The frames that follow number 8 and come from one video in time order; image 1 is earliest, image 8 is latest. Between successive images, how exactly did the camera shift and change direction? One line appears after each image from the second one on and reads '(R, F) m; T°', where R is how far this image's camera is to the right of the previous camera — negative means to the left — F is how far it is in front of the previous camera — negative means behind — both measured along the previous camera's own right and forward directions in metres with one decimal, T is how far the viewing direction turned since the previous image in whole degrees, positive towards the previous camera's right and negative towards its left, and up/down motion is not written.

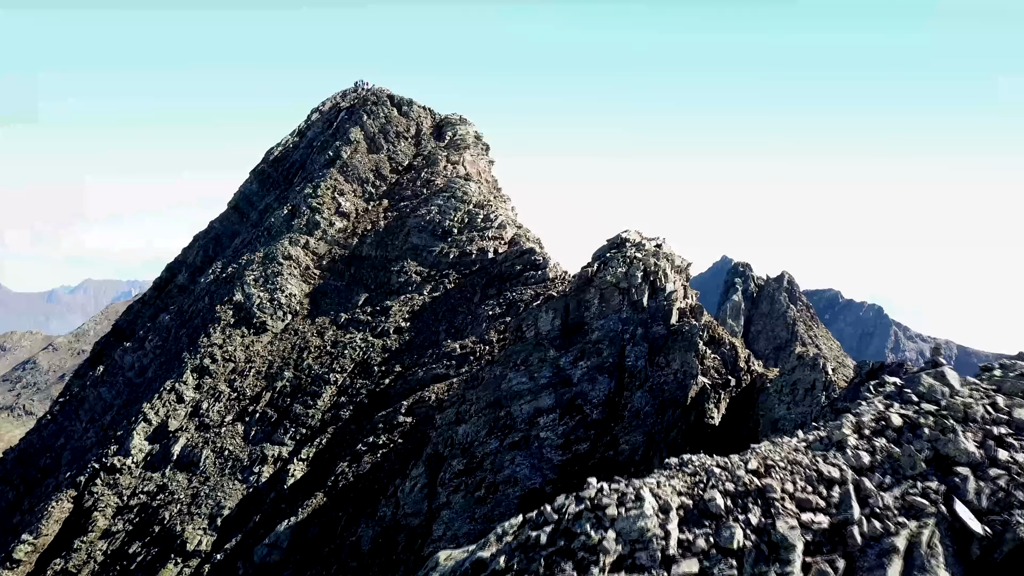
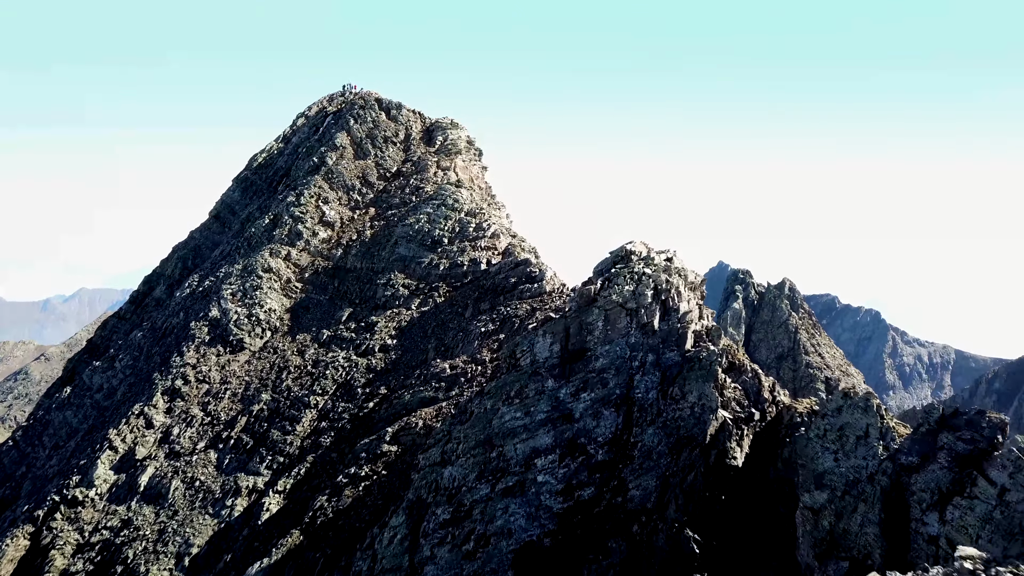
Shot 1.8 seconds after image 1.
(+0.1, +3.2) m; 0°
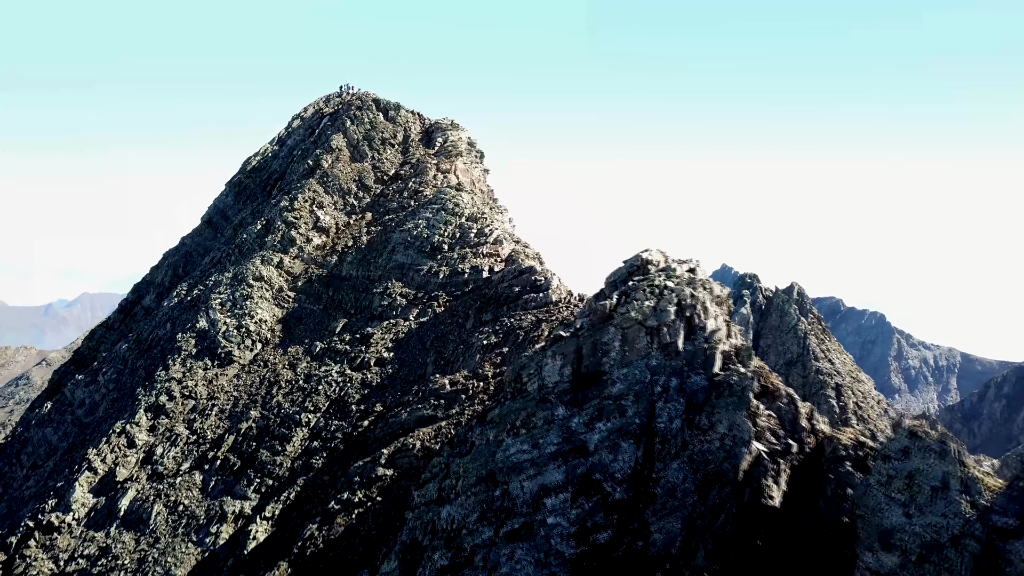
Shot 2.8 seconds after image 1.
(-0.1, +2.5) m; 0°
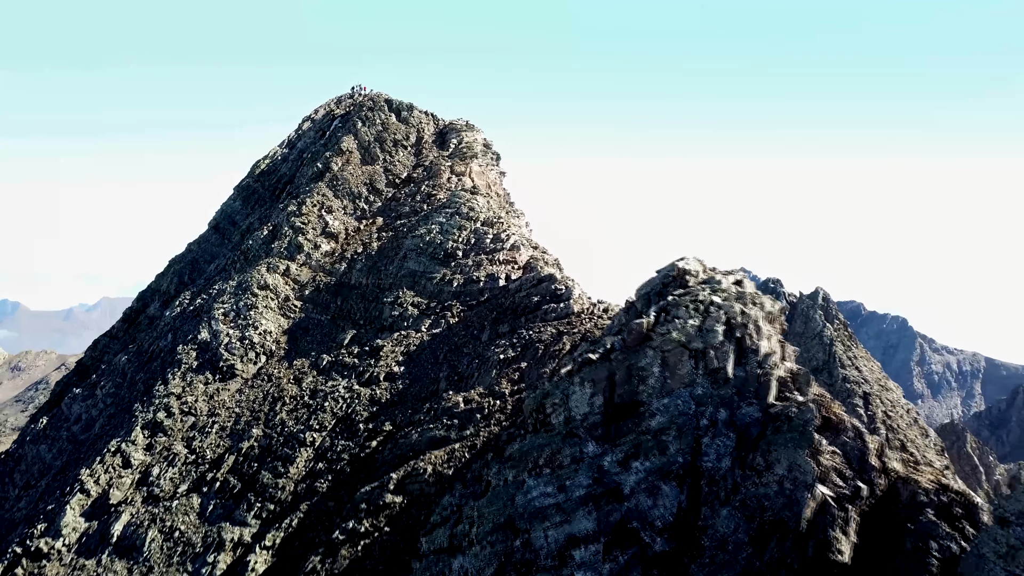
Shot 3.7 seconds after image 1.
(-0.1, +2.7) m; -1°
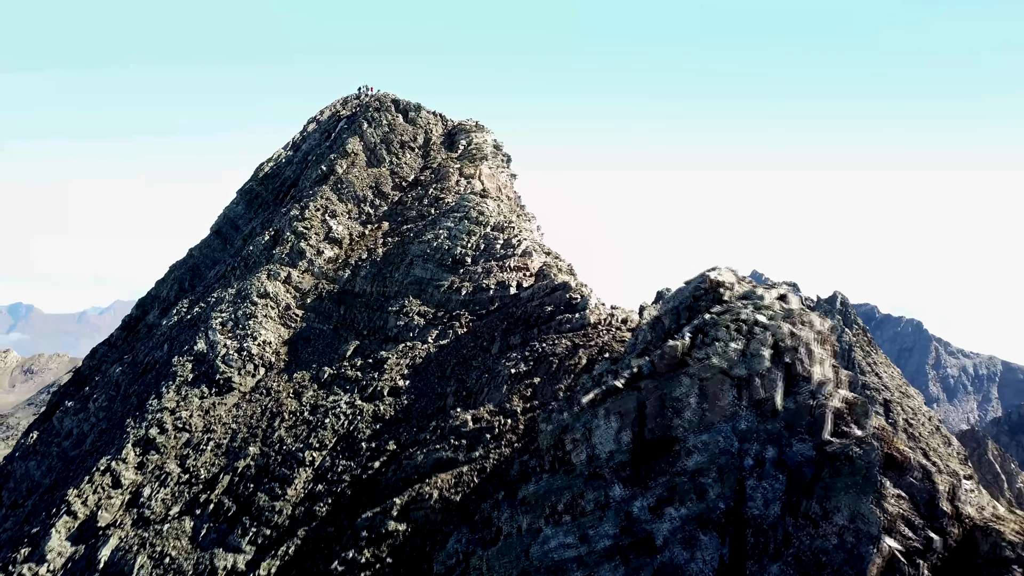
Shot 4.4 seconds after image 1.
(-0.1, +2.3) m; -1°
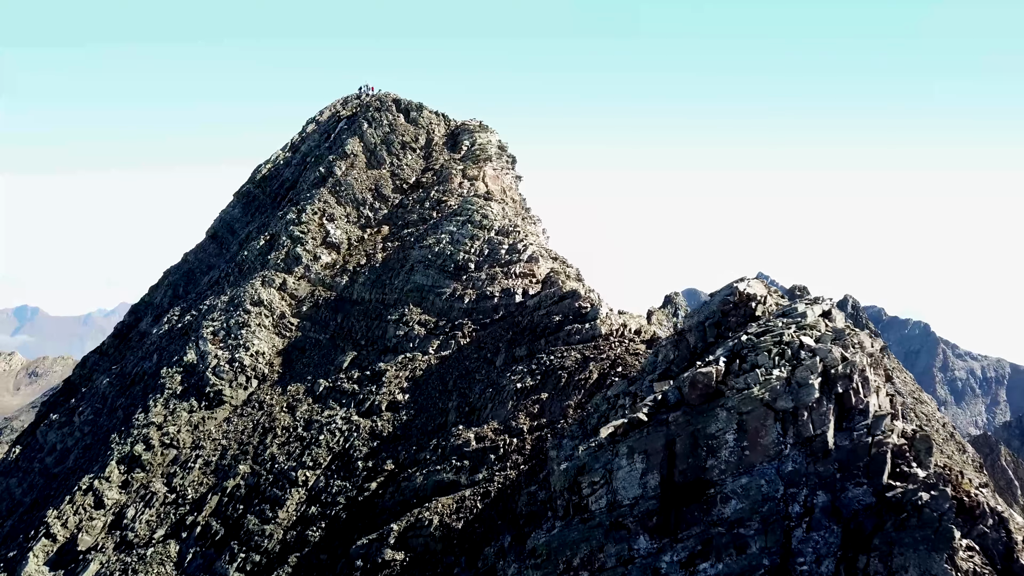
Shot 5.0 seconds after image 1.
(-0.1, +2.1) m; 0°
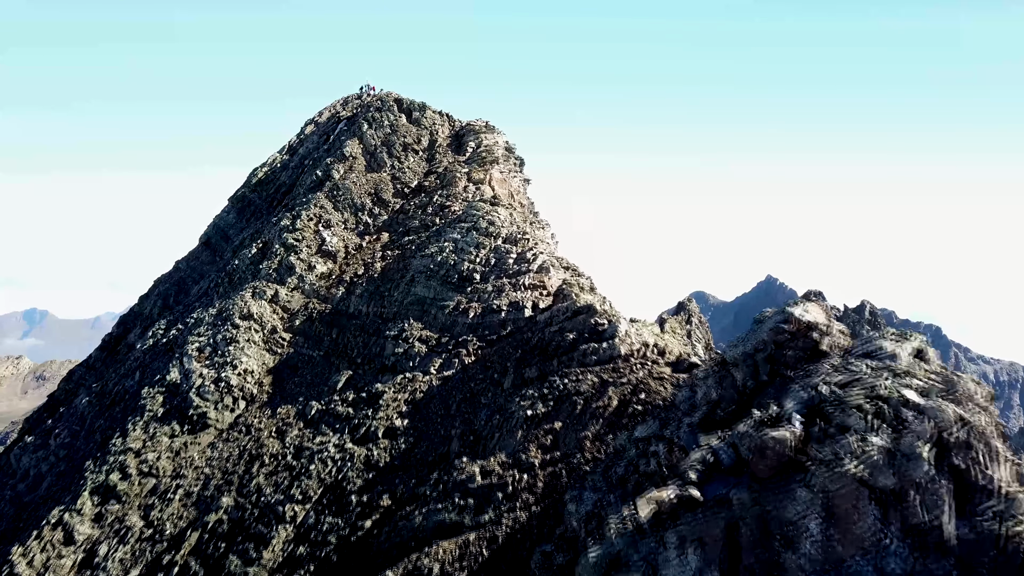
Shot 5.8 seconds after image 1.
(-0.1, +3.1) m; 0°
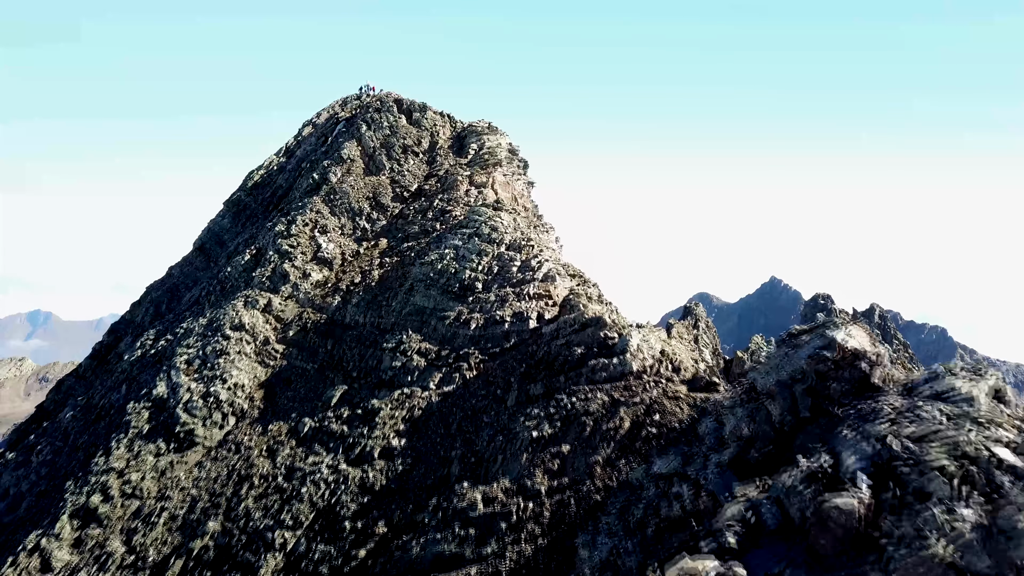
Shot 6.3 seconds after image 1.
(0.0, +1.8) m; 0°
